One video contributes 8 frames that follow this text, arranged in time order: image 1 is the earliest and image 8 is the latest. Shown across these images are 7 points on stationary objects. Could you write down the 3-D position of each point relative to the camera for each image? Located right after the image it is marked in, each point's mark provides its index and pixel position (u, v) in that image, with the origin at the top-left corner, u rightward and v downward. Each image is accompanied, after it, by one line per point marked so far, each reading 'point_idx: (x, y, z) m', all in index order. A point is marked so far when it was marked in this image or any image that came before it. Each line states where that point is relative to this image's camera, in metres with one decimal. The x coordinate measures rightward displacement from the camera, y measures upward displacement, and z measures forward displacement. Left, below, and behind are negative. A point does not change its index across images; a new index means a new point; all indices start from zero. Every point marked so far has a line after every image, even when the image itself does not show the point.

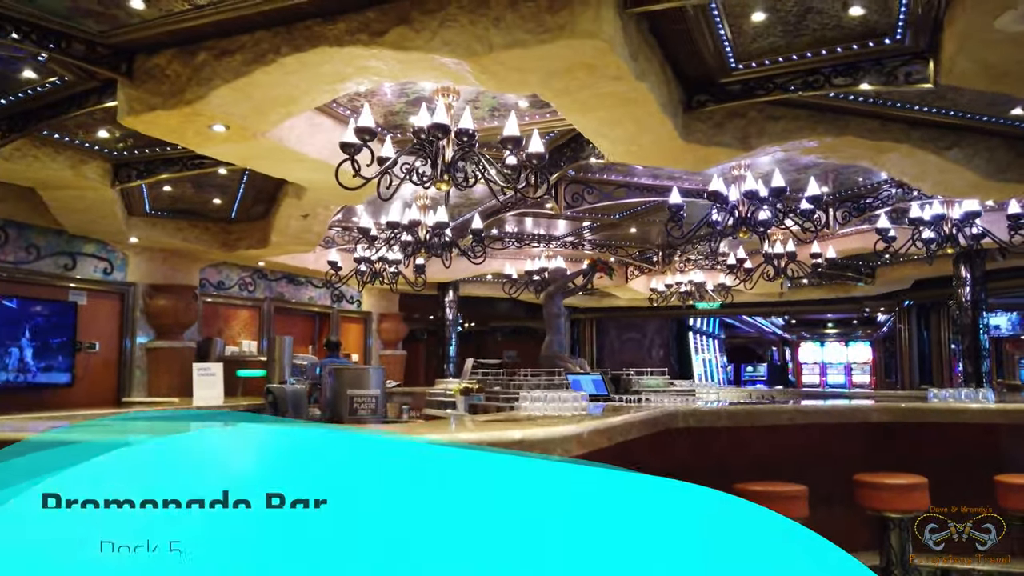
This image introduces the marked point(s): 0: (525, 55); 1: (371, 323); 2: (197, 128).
0: (+0.1, +1.1, +3.5) m
1: (-2.5, -0.6, +13.7) m
2: (-1.8, +0.9, +4.5) m
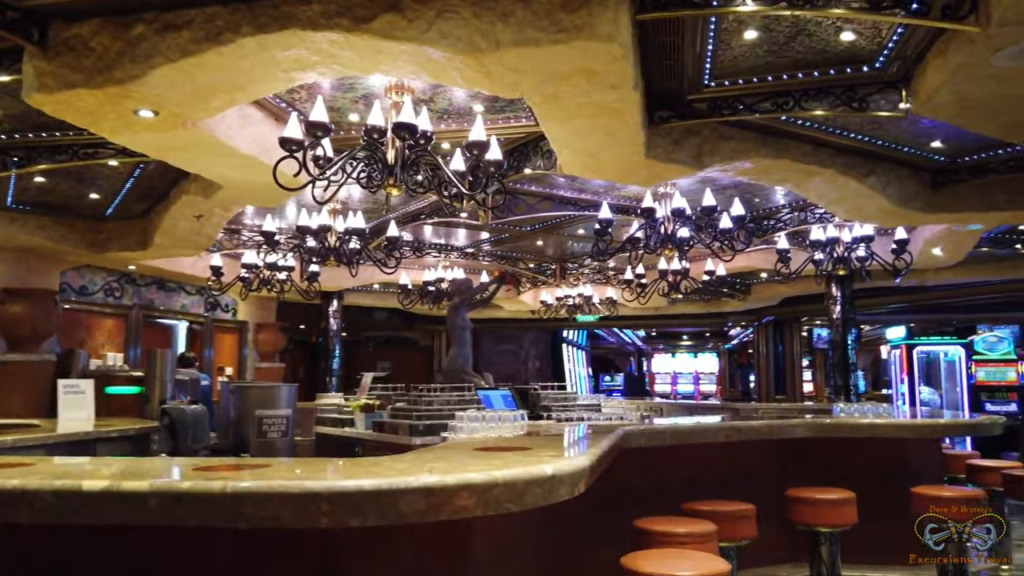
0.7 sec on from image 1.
0: (+0.1, +1.0, +3.2) m
1: (-4.4, -0.8, +12.7) m
2: (-1.9, +0.9, +3.9) m
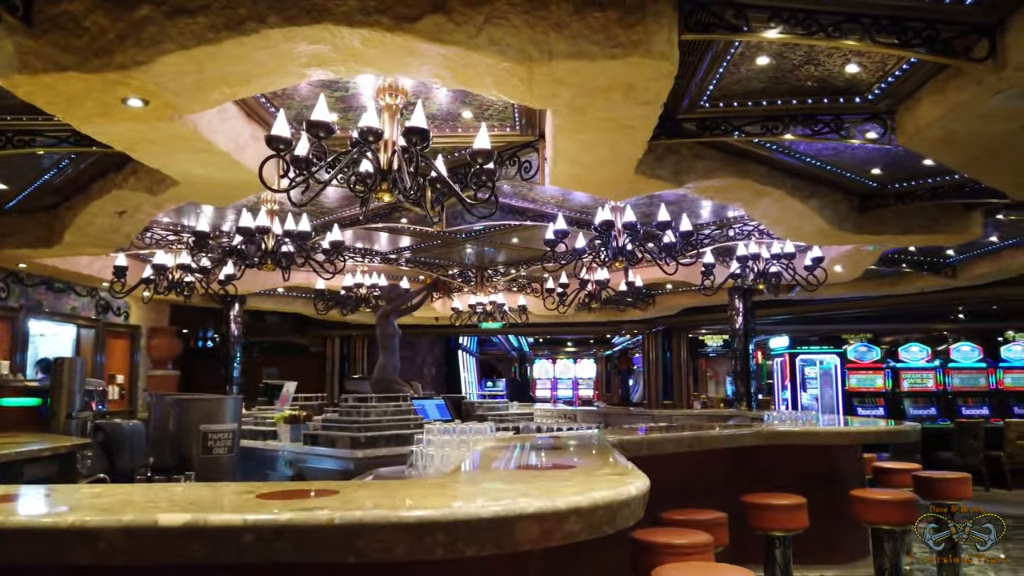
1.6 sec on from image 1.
0: (+0.3, +0.9, +3.2) m
1: (-5.7, -0.8, +11.8) m
2: (-1.8, +0.9, +3.5) m
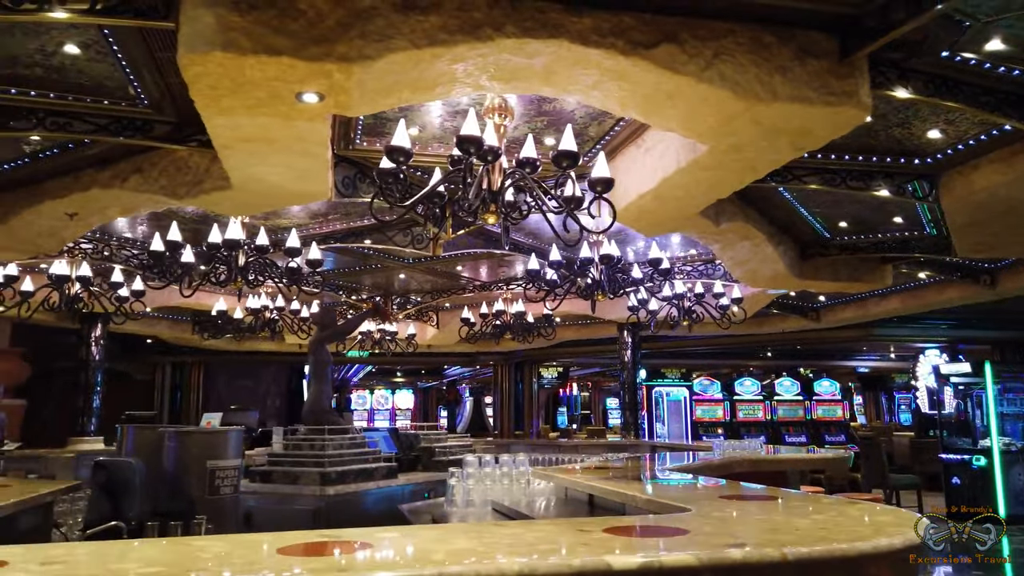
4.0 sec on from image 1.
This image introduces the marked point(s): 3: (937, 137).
0: (+1.2, +0.8, +3.4) m
1: (-6.9, -1.0, +10.0) m
2: (-0.9, +0.8, +3.1) m
3: (+2.4, +0.9, +4.5) m
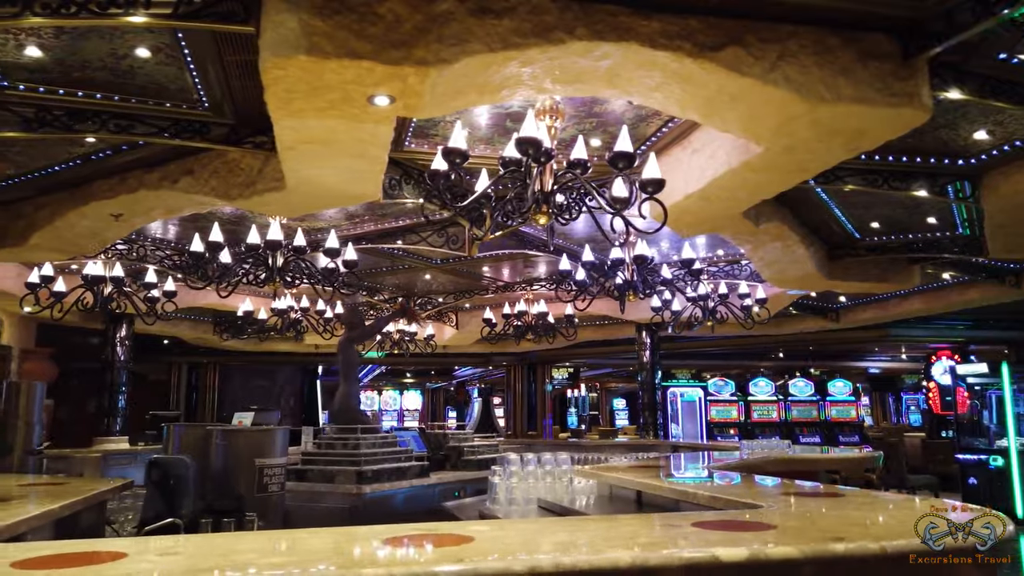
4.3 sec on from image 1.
0: (+1.5, +0.8, +3.4) m
1: (-6.6, -1.0, +10.1) m
2: (-0.6, +0.8, +3.2) m
3: (+2.7, +0.9, +4.5) m
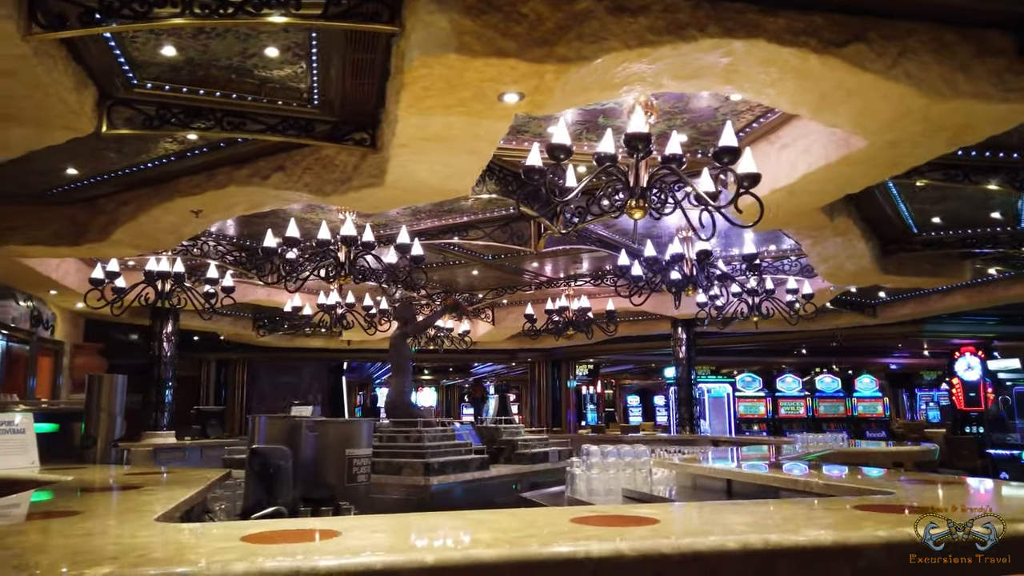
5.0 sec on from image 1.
0: (+2.1, +0.8, +3.5) m
1: (-6.0, -0.9, +10.3) m
2: (-0.1, +0.8, +3.2) m
3: (+3.3, +0.9, +4.6) m
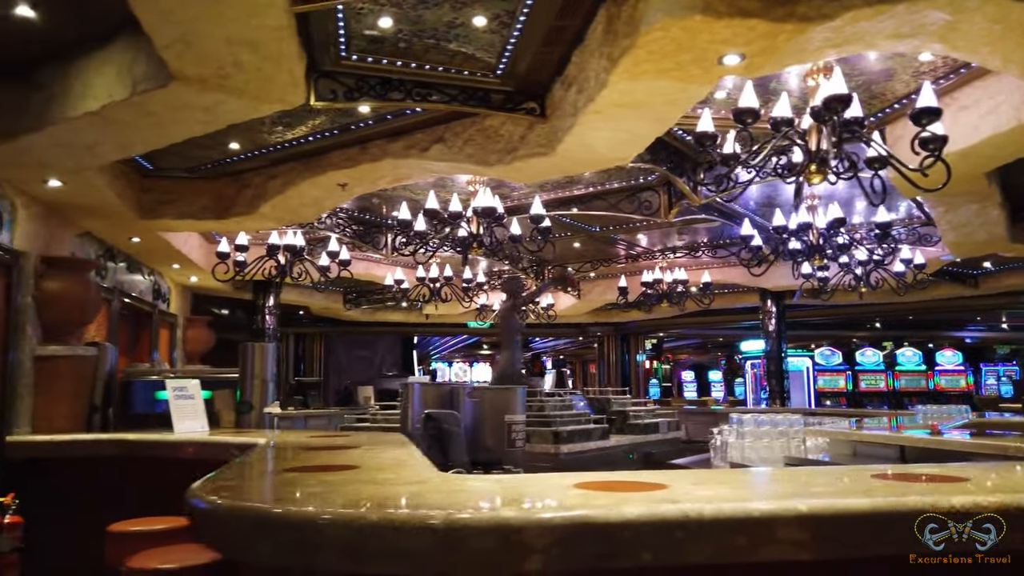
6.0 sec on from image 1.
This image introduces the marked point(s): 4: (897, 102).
0: (+3.0, +1.0, +3.4) m
1: (-4.6, -0.6, +10.6) m
2: (+0.9, +1.0, +3.2) m
3: (+4.3, +1.1, +4.4) m
4: (+2.5, +1.2, +5.0) m
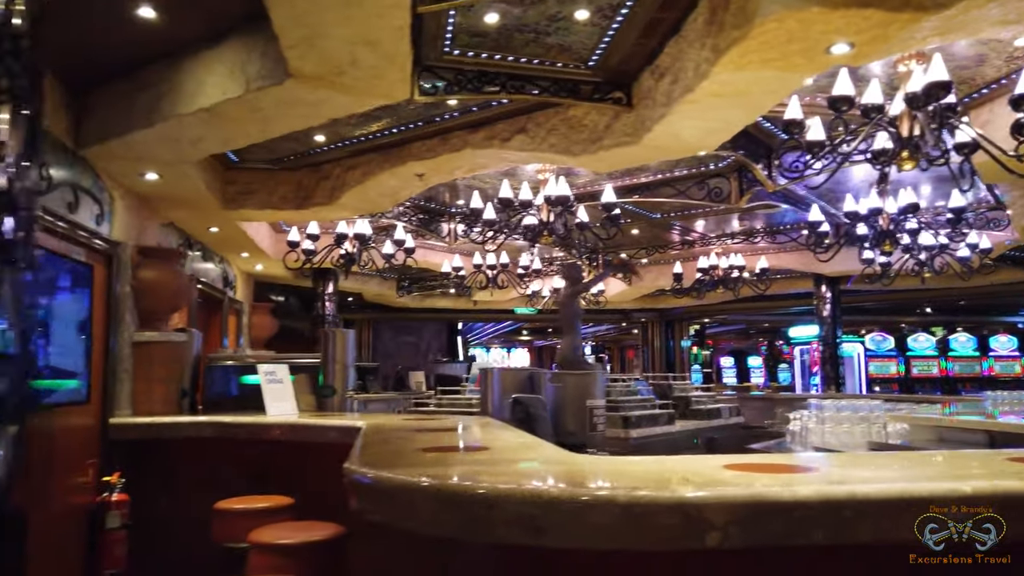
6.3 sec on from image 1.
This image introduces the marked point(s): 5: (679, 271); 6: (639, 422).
0: (+3.5, +1.0, +3.3) m
1: (-3.8, -0.4, +10.9) m
2: (+1.4, +1.0, +3.3) m
3: (+4.8, +1.2, +4.2) m
4: (+3.0, +1.3, +4.9) m
5: (+2.5, +0.2, +11.6) m
6: (+1.2, -1.3, +7.4) m
